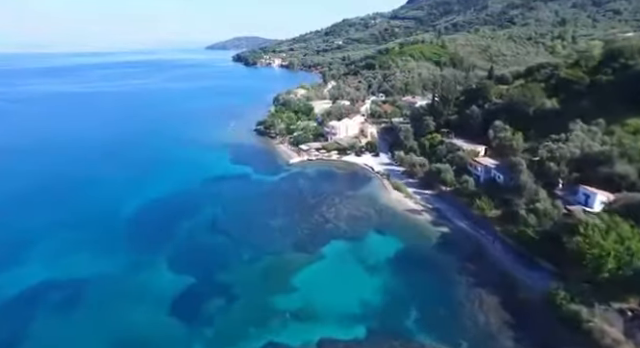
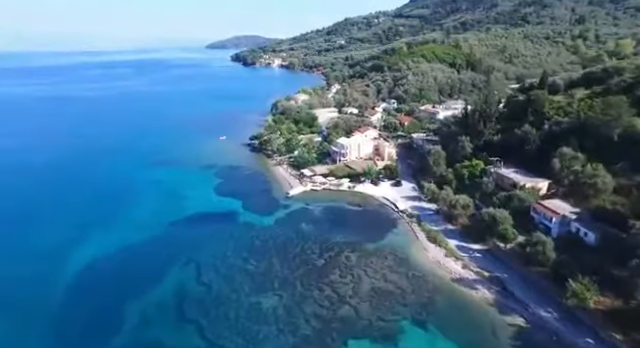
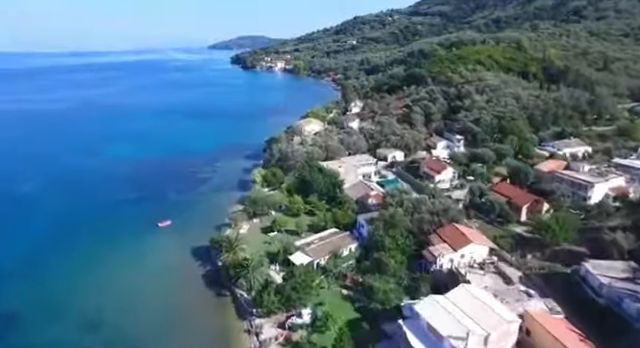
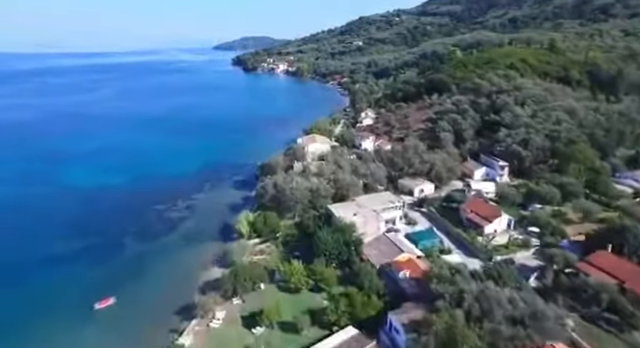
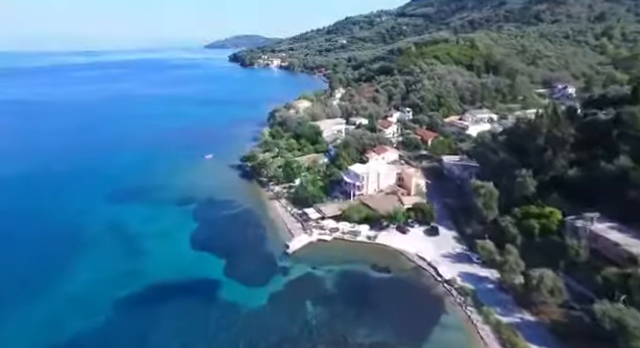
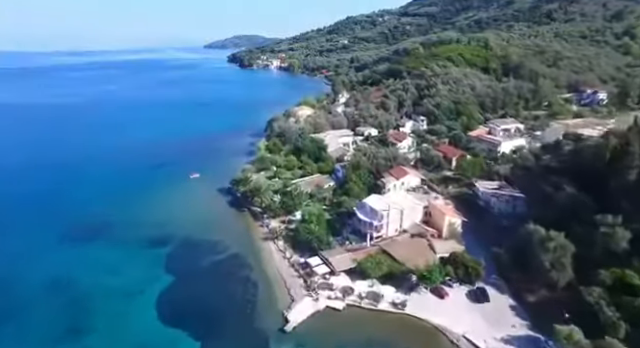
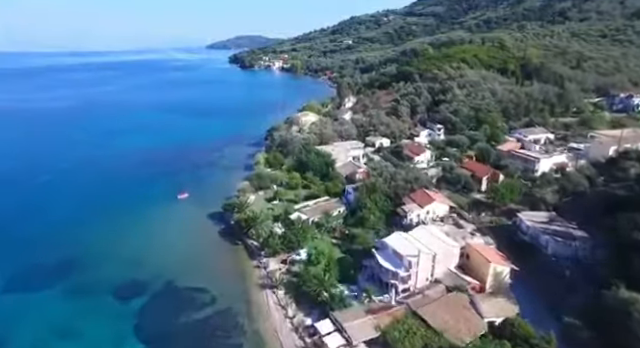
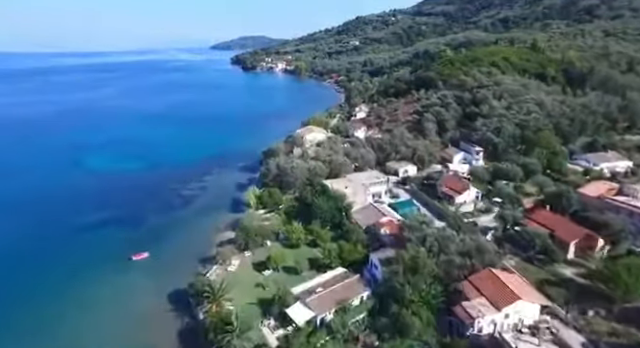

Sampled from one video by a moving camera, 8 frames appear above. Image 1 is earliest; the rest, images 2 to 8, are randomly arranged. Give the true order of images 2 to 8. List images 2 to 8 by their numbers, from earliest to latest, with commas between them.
2, 5, 6, 7, 3, 8, 4
